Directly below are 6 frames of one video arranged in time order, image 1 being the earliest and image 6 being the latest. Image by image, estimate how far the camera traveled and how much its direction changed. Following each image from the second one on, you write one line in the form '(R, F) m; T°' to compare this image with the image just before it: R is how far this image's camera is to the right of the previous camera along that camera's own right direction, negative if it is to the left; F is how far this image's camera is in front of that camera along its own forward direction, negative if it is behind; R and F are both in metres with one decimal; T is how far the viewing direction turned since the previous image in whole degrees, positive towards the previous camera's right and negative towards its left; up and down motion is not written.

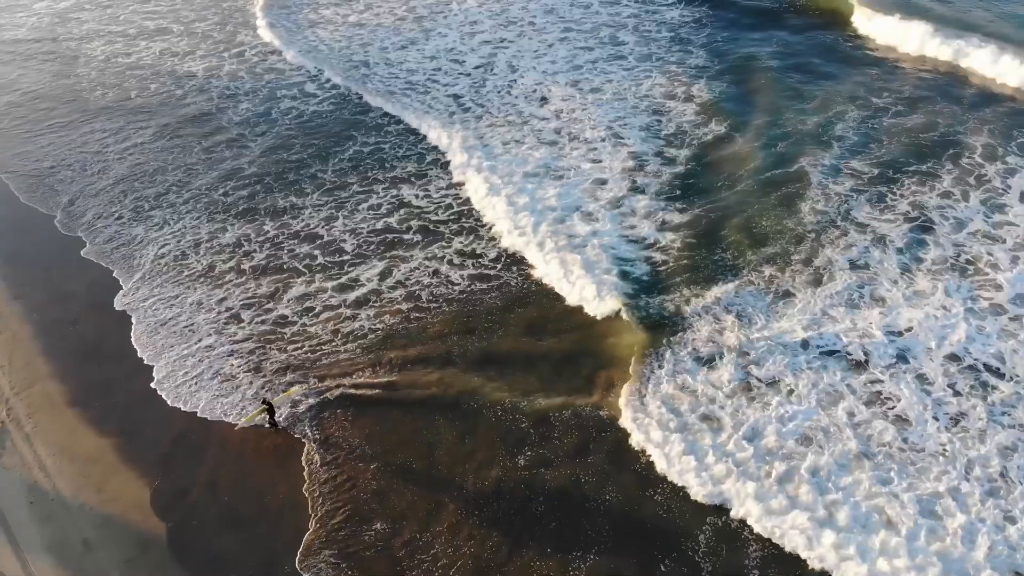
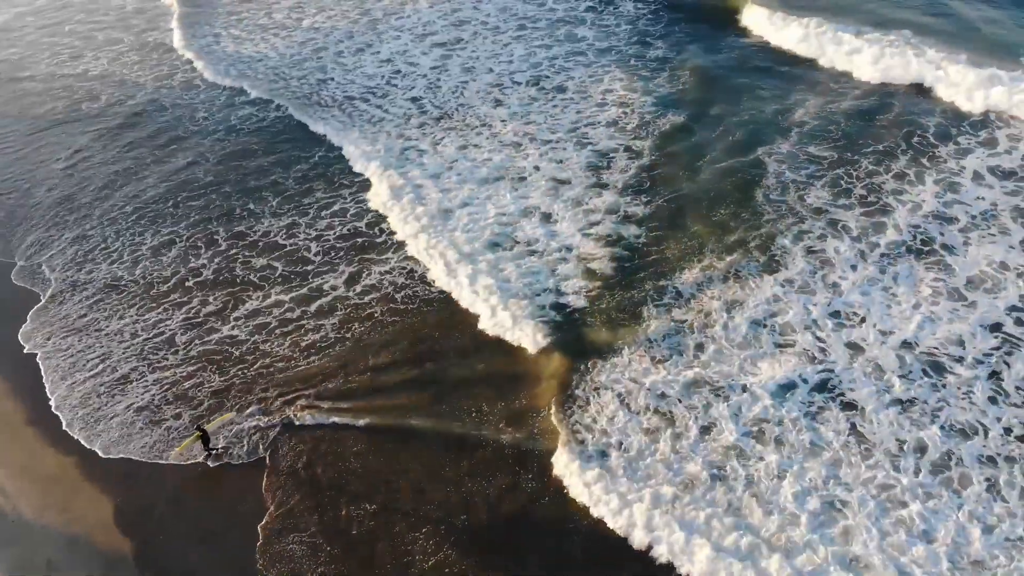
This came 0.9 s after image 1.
(+2.5, +0.2) m; 0°
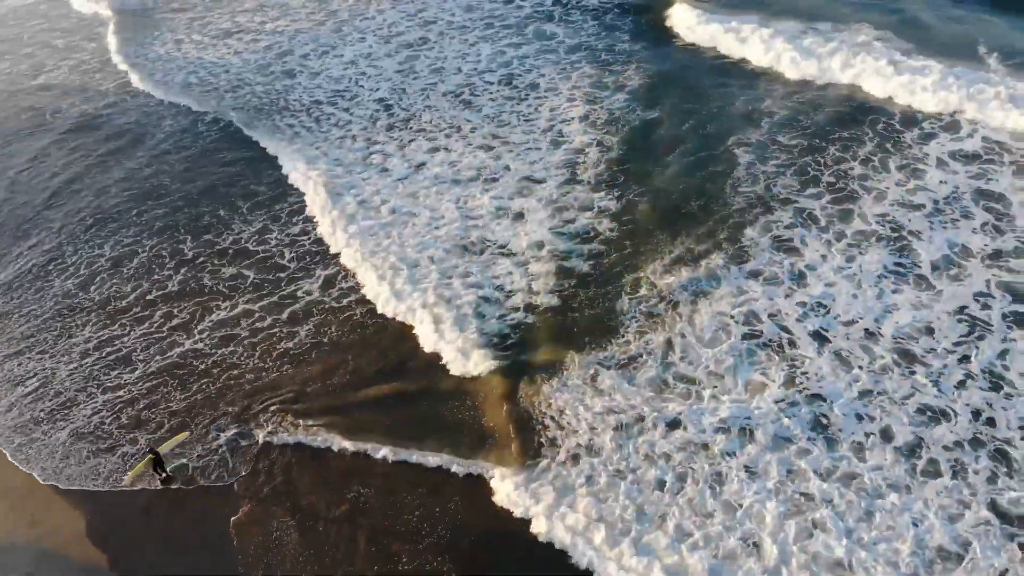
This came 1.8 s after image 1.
(+1.8, +0.1) m; 0°
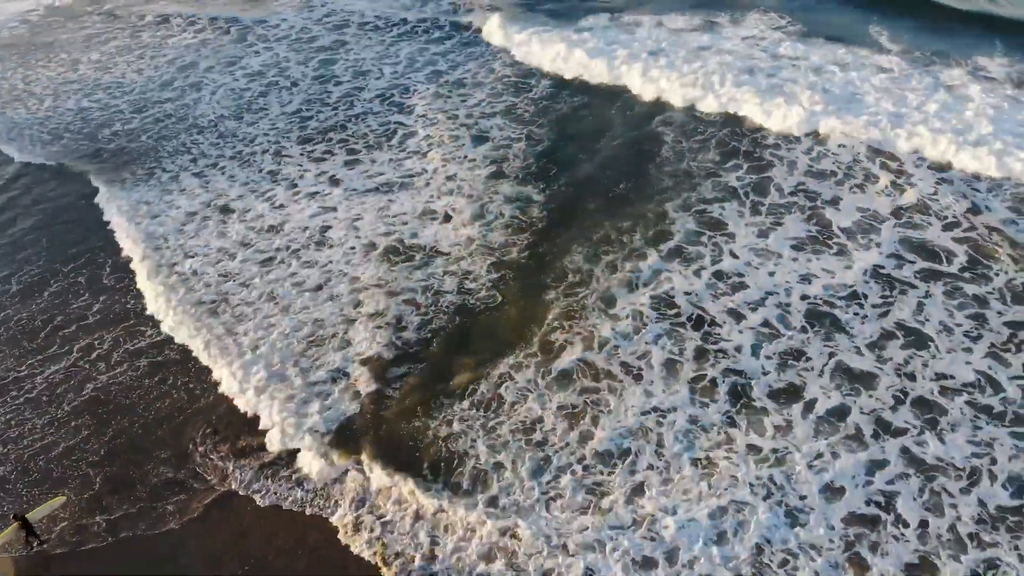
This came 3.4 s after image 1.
(+4.1, +0.4) m; +1°
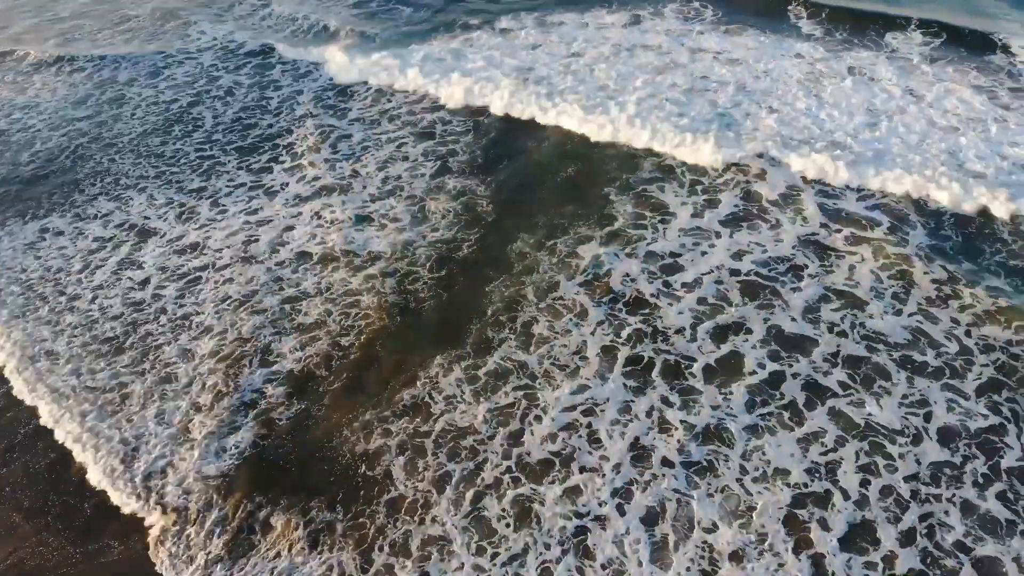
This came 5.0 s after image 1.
(+2.6, +0.3) m; +1°
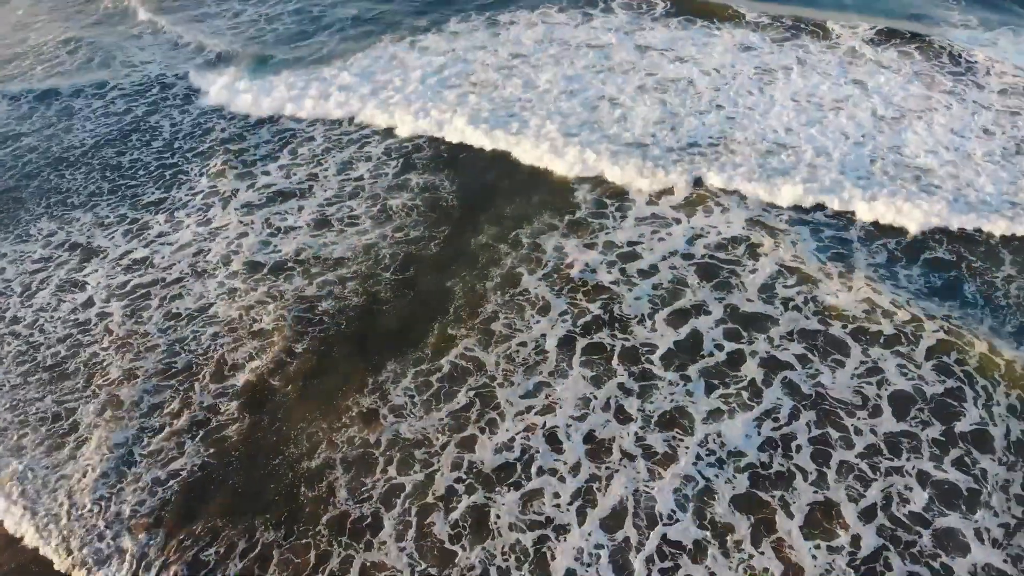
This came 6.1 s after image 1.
(+1.6, +0.2) m; +1°
